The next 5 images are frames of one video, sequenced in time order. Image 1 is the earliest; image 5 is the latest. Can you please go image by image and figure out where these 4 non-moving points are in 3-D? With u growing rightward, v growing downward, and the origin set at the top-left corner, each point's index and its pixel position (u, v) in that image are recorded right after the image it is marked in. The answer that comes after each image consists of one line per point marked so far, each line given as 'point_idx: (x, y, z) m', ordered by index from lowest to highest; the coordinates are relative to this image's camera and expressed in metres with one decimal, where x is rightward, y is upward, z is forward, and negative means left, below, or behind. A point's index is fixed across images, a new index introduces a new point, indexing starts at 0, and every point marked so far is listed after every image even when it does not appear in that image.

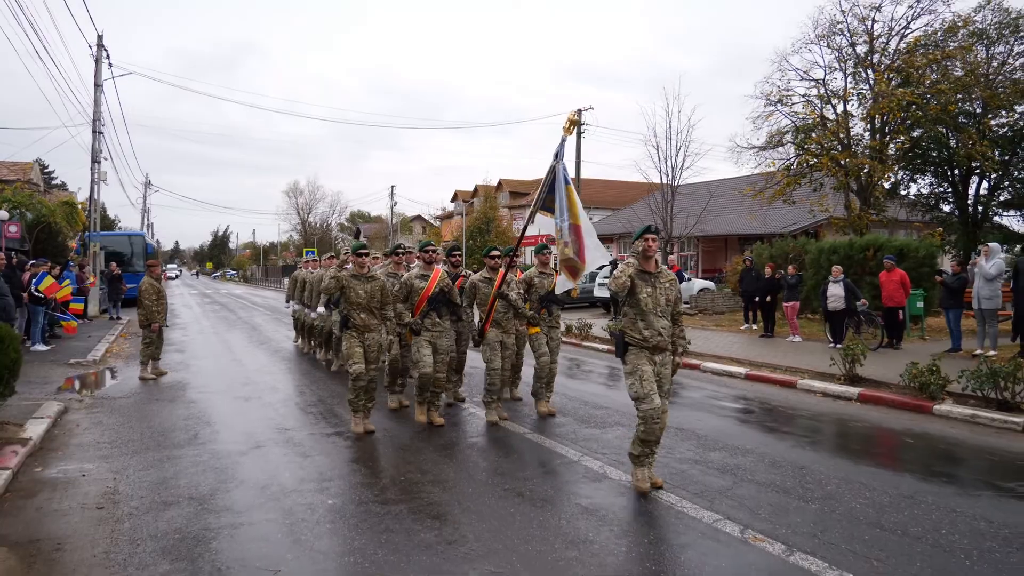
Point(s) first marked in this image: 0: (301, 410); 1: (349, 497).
0: (-2.4, -1.4, +8.1) m
1: (-1.1, -1.4, +5.0) m
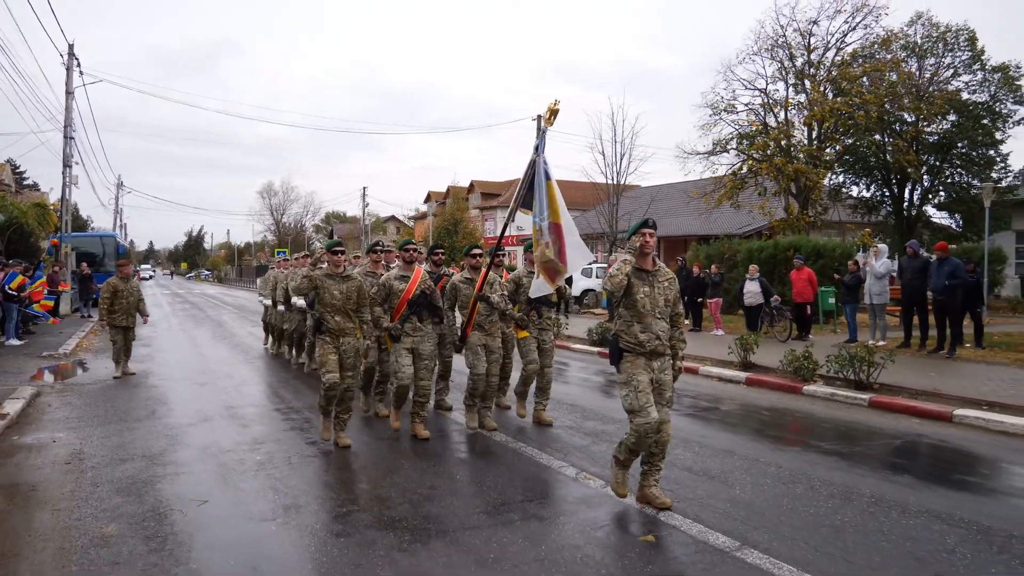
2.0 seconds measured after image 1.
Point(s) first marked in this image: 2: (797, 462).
0: (-3.3, -1.3, +9.2) m
1: (-2.0, -1.4, +6.1) m
2: (+2.4, -1.4, +6.0) m
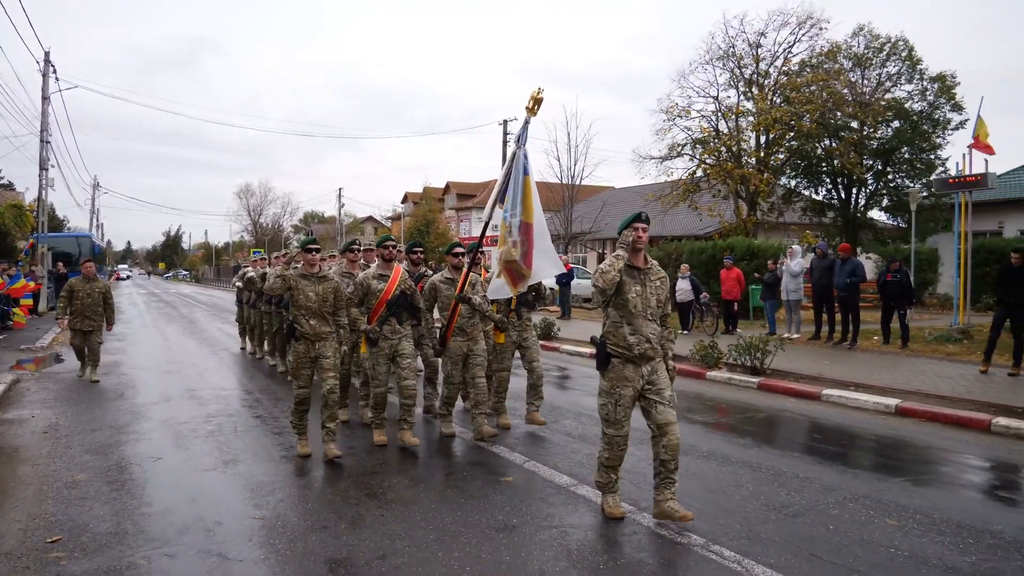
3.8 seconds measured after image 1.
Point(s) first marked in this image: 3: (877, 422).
0: (-4.3, -1.3, +10.2) m
1: (-2.9, -1.4, +7.2) m
2: (+1.5, -1.4, +7.2) m
3: (+4.1, -1.5, +8.0) m
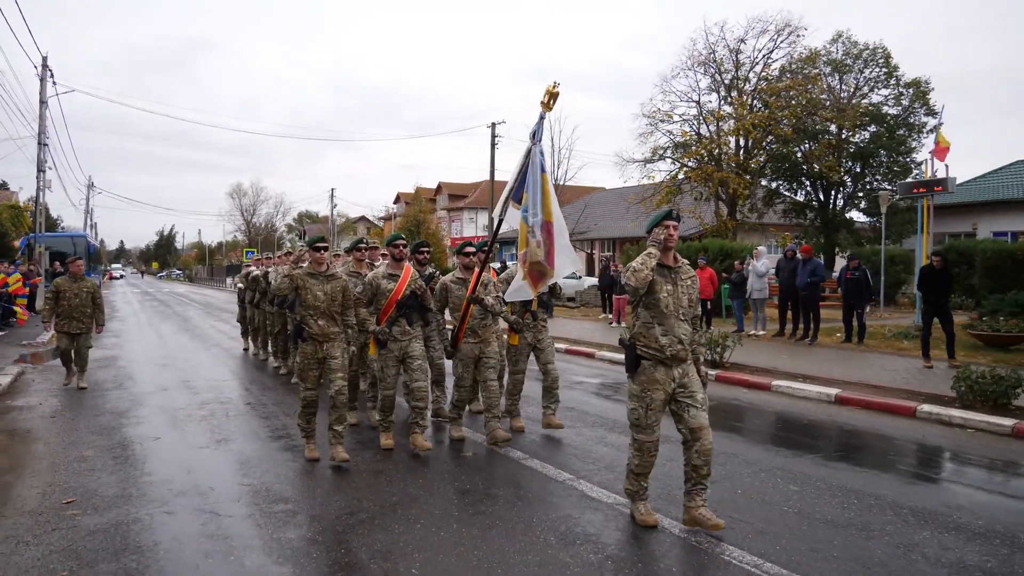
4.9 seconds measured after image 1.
0: (-4.6, -1.3, +10.9) m
1: (-3.2, -1.3, +7.9) m
2: (+1.2, -1.4, +7.9) m
3: (+3.7, -1.5, +8.8) m
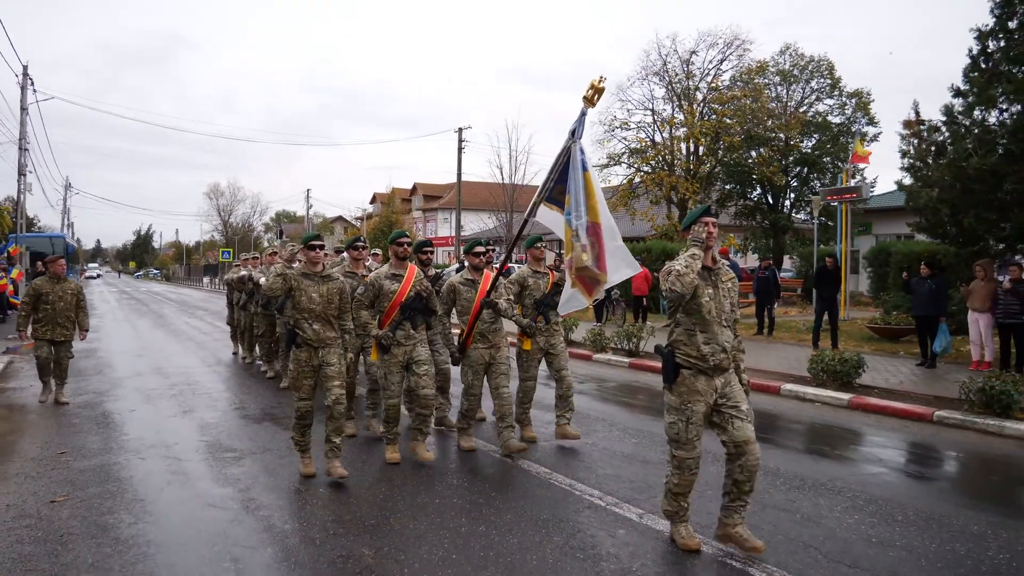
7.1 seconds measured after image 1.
0: (-5.7, -1.2, +12.2) m
1: (-4.2, -1.3, +9.2) m
2: (+0.2, -1.4, +9.3) m
3: (+2.7, -1.4, +10.3) m
